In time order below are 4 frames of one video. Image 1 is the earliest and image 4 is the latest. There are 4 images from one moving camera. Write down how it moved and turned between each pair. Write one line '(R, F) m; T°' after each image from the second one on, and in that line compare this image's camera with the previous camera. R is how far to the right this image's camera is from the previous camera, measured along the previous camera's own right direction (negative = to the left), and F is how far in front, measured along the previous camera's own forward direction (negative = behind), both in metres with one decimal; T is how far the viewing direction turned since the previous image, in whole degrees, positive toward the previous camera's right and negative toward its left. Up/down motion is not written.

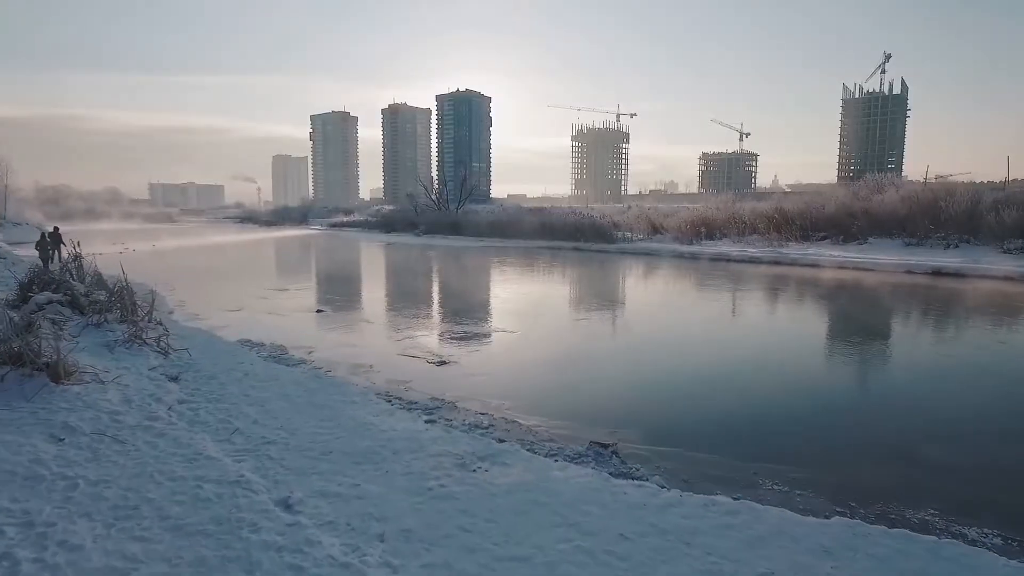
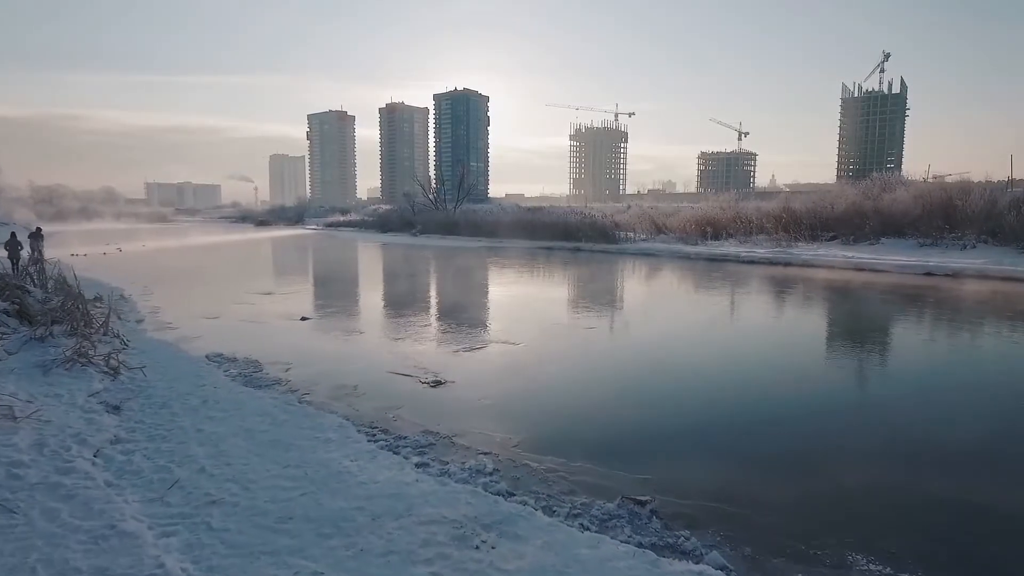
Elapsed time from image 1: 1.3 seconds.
(0.0, +0.2) m; 0°
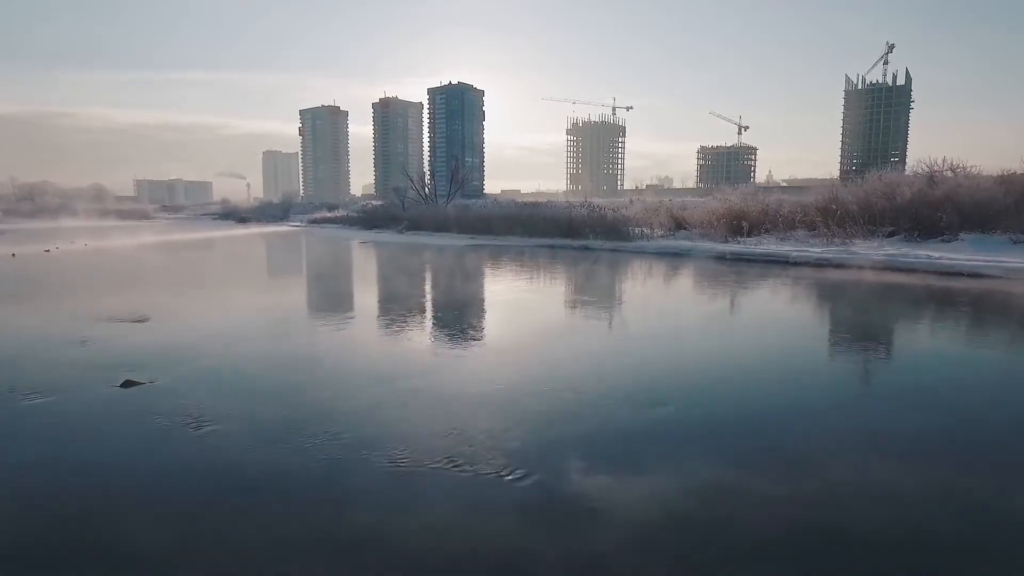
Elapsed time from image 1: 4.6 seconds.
(0.0, +1.1) m; 0°
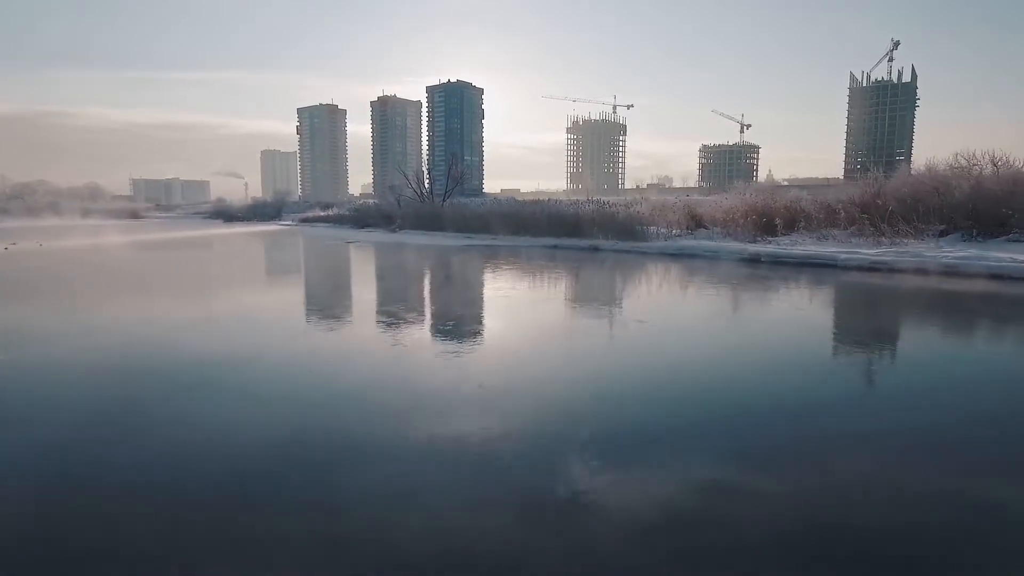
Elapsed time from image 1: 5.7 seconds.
(0.0, +0.7) m; 0°
